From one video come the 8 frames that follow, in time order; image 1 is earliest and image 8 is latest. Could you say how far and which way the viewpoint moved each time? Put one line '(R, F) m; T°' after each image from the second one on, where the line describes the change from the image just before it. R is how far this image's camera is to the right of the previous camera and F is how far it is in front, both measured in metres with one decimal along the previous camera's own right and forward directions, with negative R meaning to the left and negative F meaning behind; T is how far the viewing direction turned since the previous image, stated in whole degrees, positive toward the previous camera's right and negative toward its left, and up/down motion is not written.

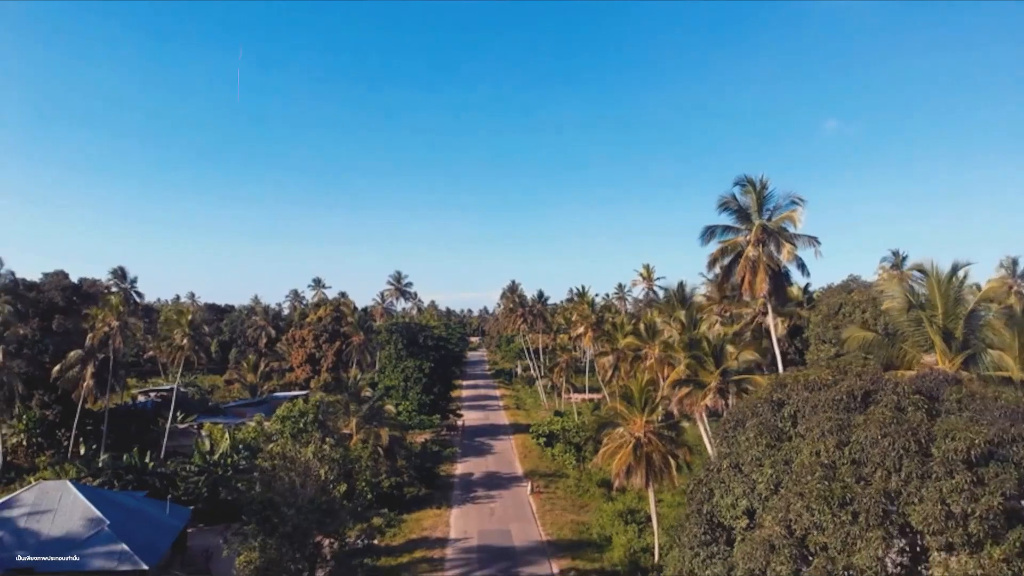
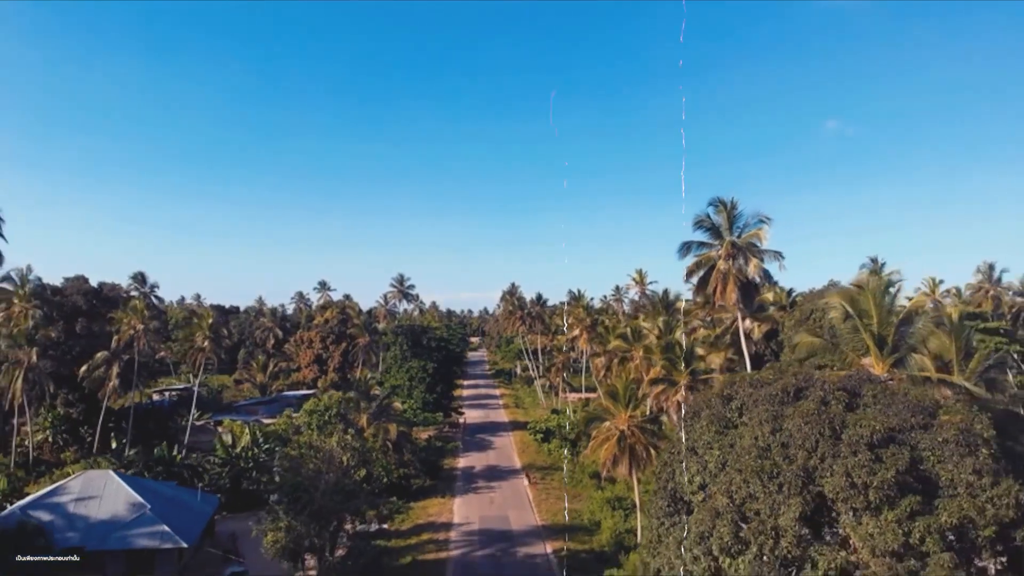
(+0.1, -2.2) m; 0°
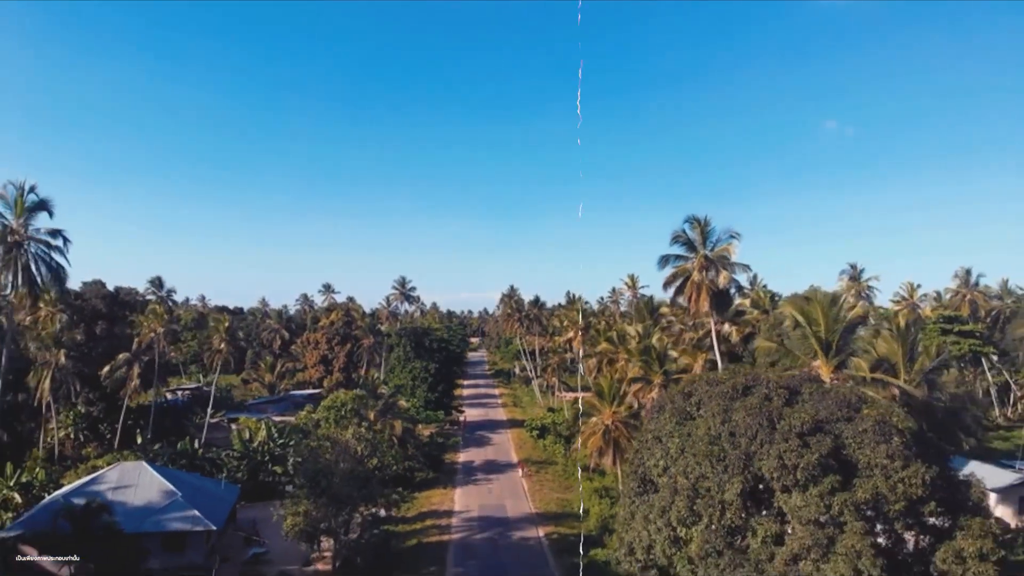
(+0.2, -2.3) m; 0°
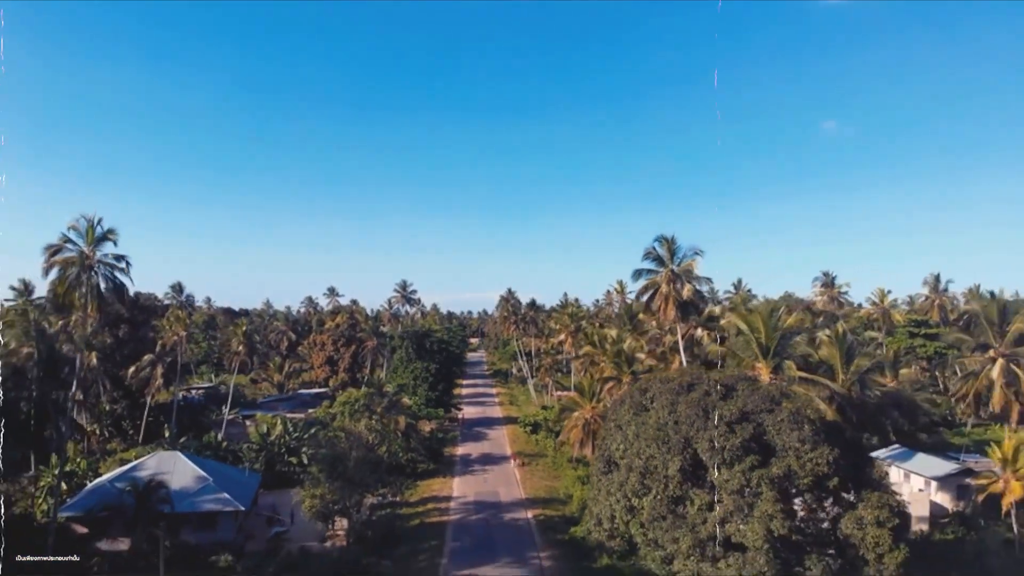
(+0.4, -3.2) m; 0°
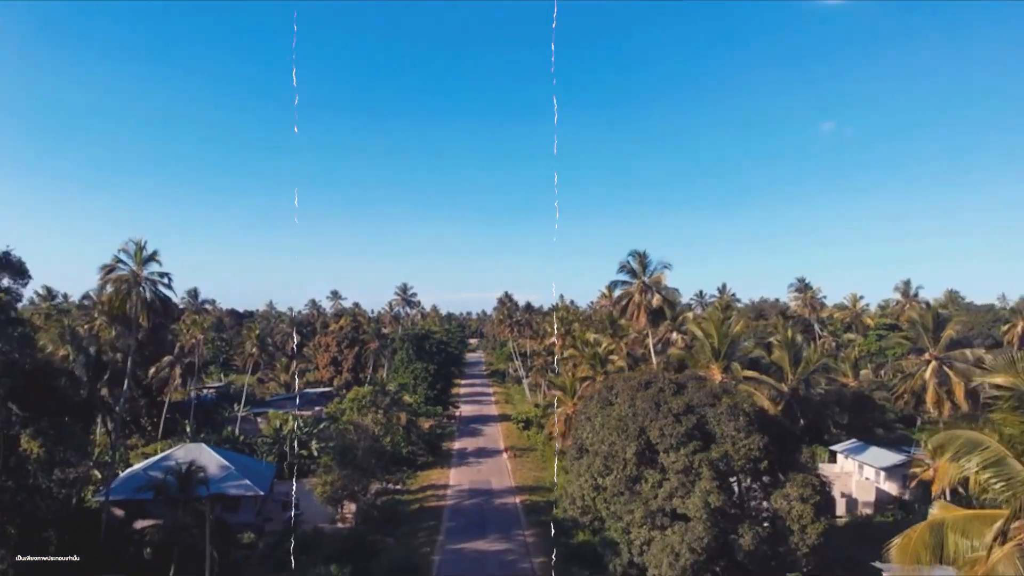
(+0.5, -3.2) m; 0°
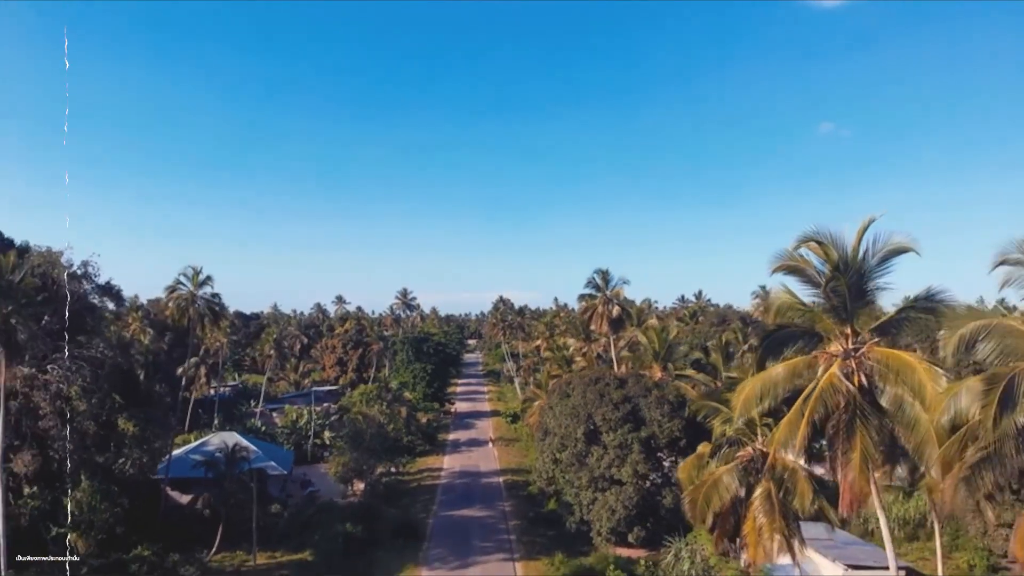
(+0.9, -5.5) m; 0°
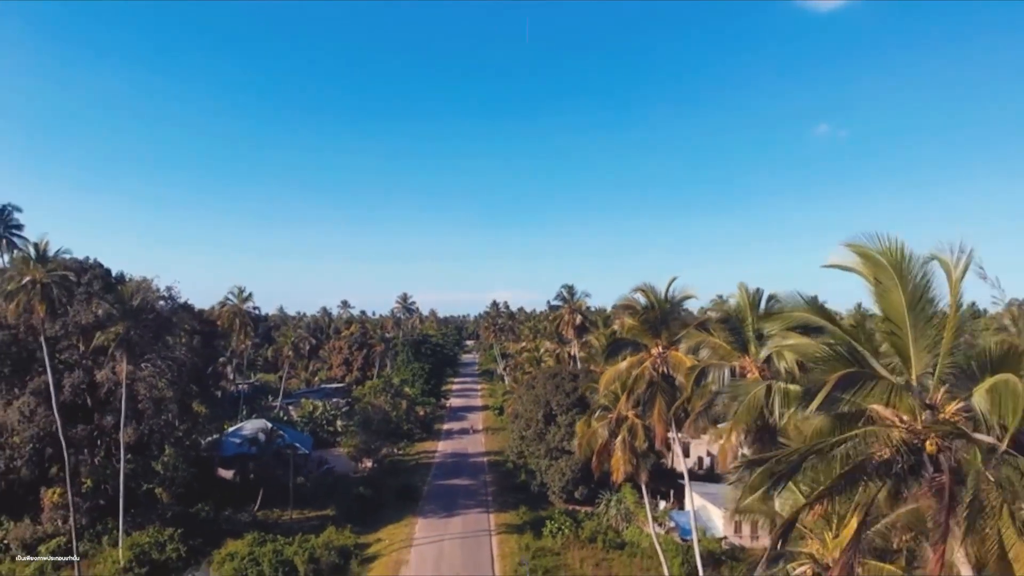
(+1.2, -7.5) m; 0°
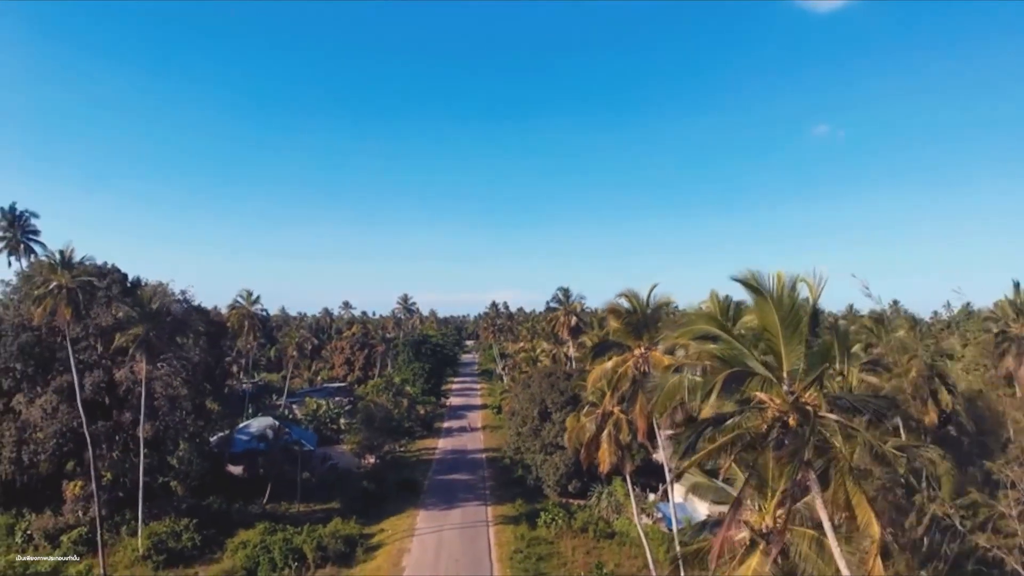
(+0.2, -1.6) m; 0°
